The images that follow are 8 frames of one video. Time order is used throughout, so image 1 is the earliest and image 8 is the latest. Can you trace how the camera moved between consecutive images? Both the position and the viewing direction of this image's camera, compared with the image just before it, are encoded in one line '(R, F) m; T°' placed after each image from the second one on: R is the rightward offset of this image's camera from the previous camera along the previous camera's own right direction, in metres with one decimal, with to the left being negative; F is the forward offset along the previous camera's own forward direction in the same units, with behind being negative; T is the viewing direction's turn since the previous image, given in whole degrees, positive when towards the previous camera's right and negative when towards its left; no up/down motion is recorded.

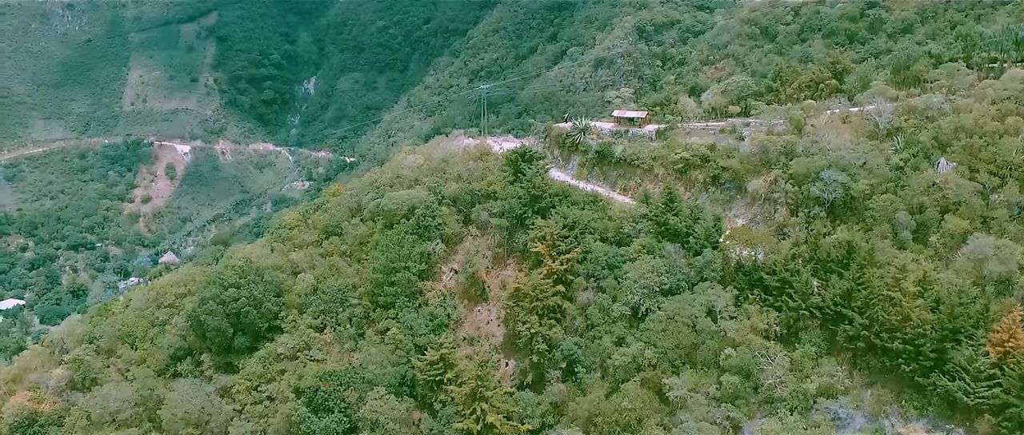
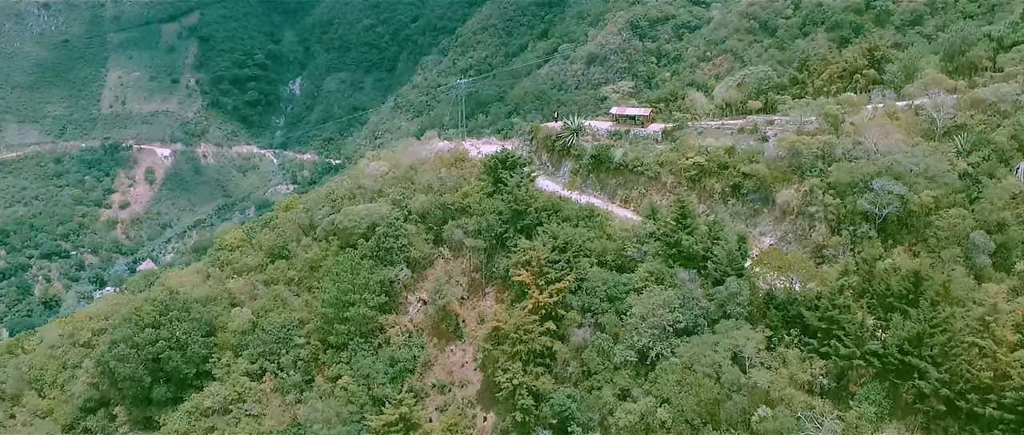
(+0.5, +5.8) m; 0°
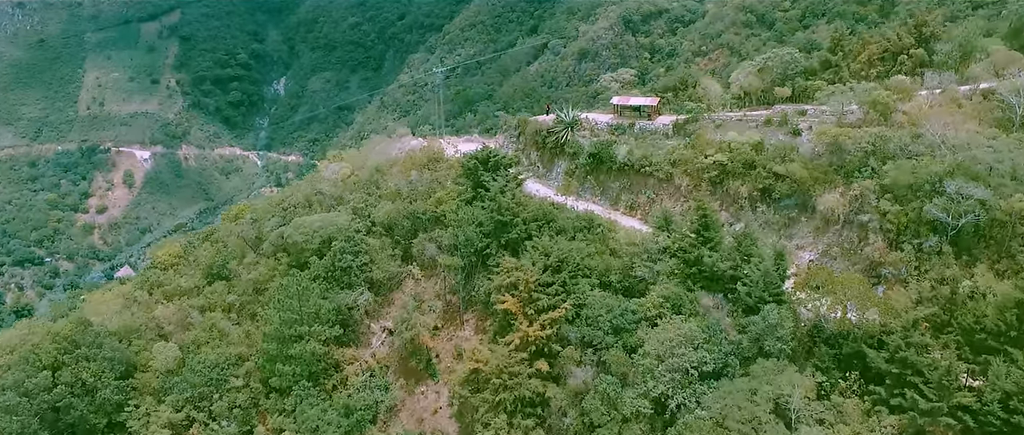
(+0.3, +4.9) m; +1°
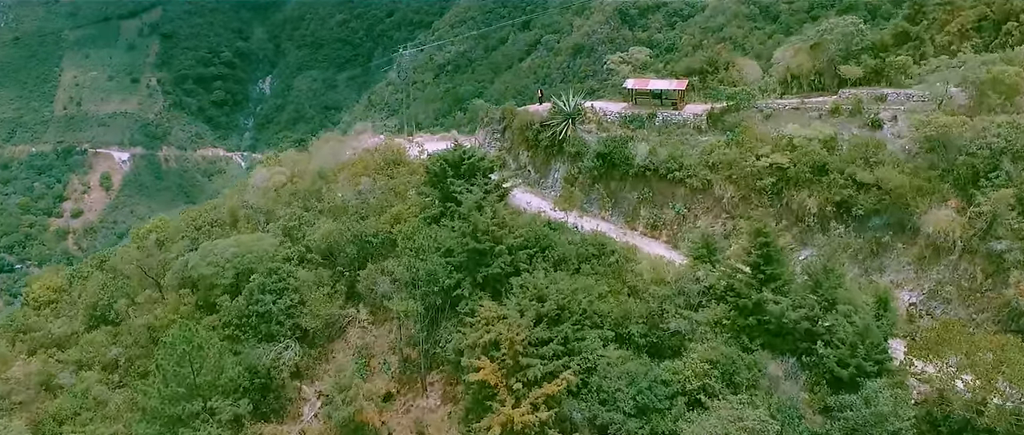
(+0.3, +6.4) m; 0°
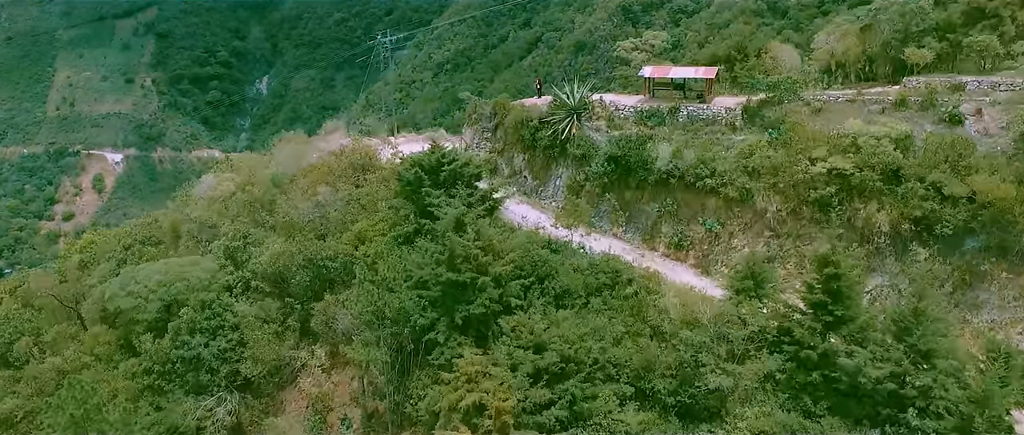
(+0.2, +3.6) m; 0°
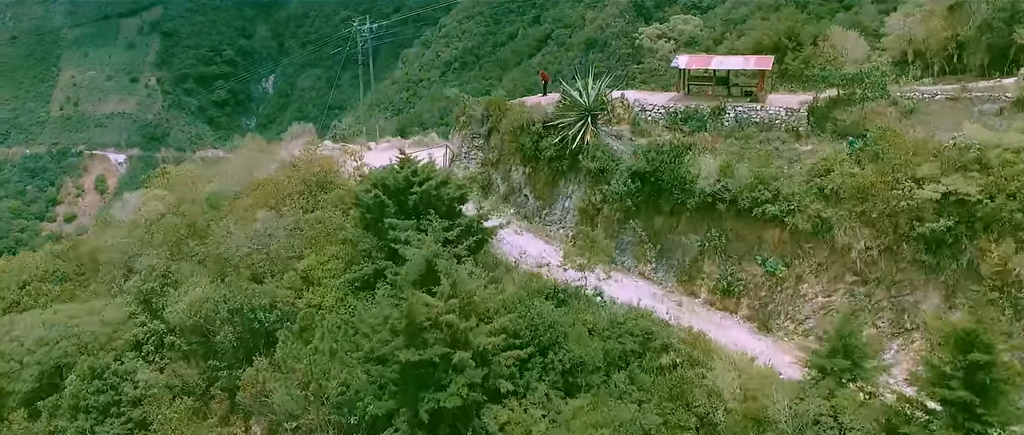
(+0.2, +3.7) m; -1°
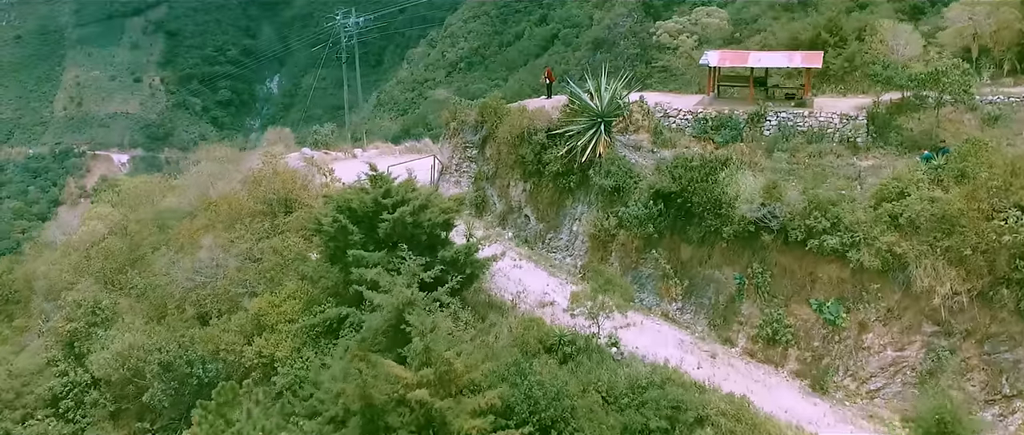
(+0.1, +2.1) m; 0°
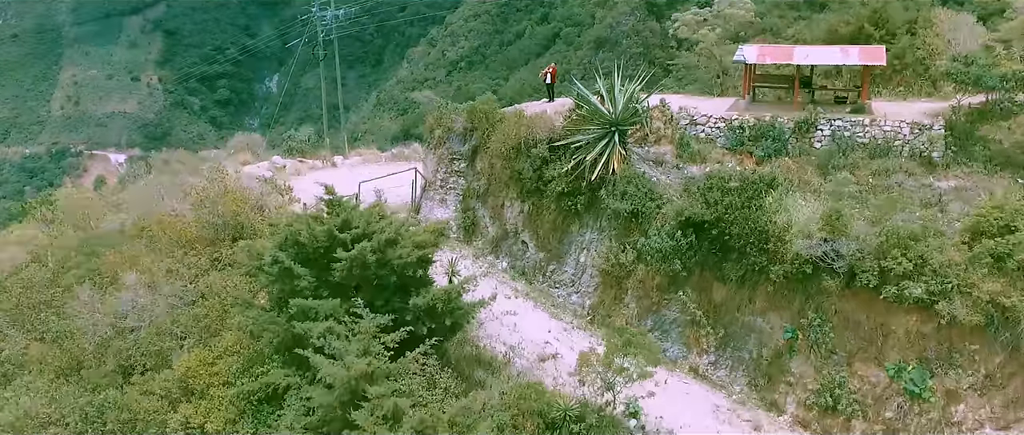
(+0.1, +2.0) m; 0°
